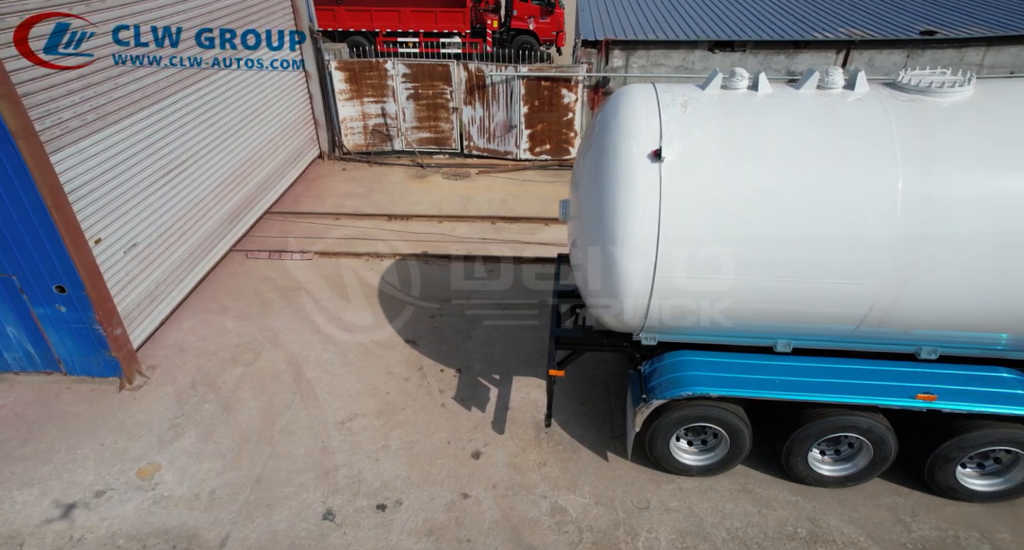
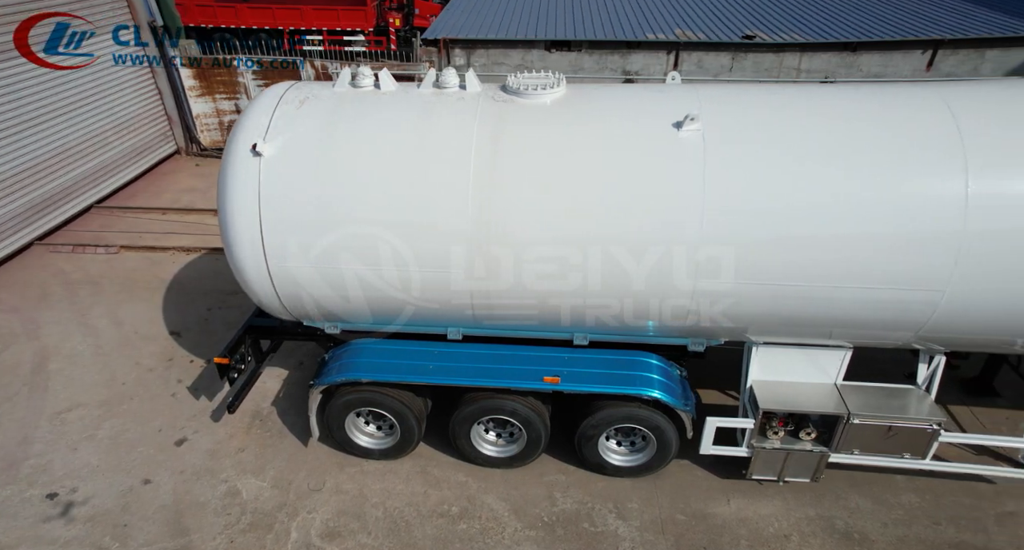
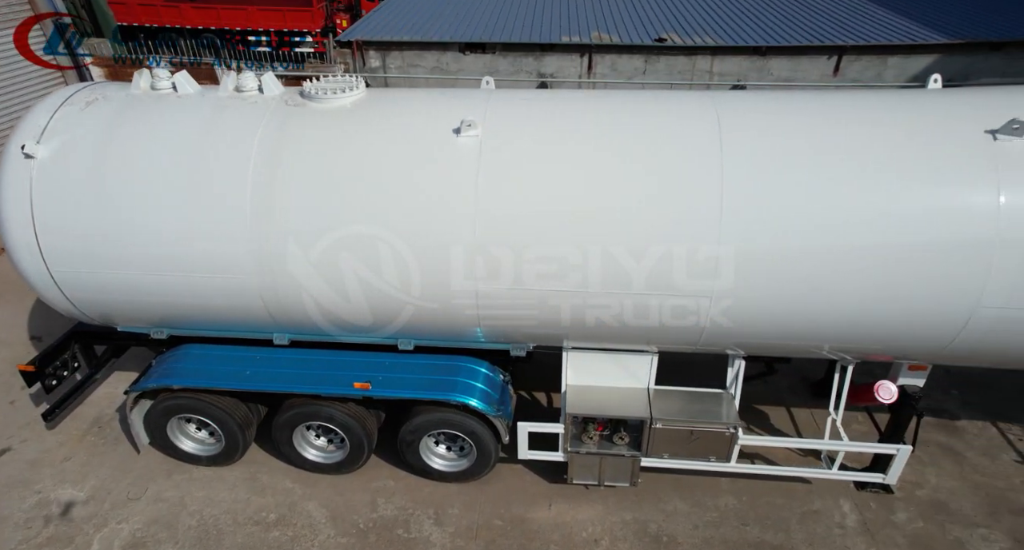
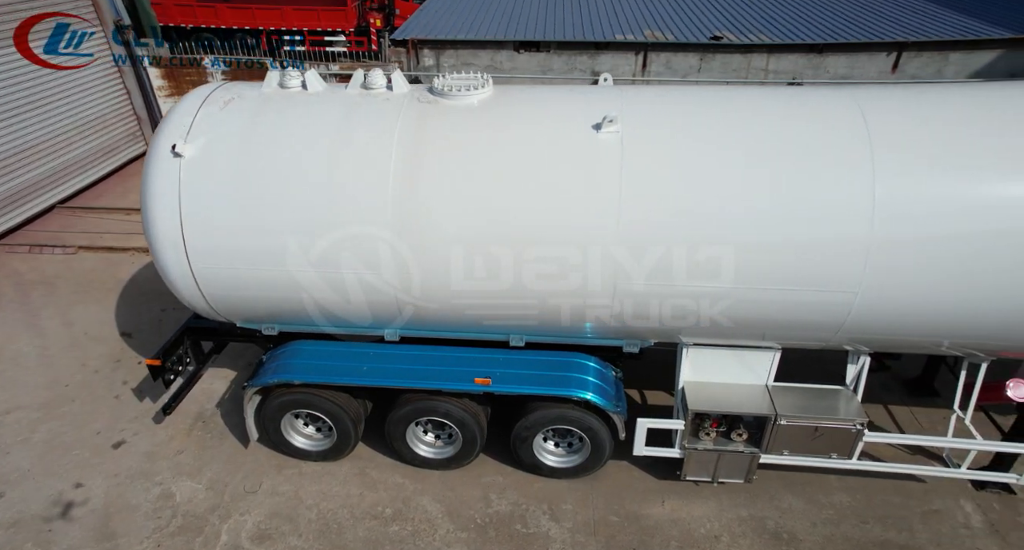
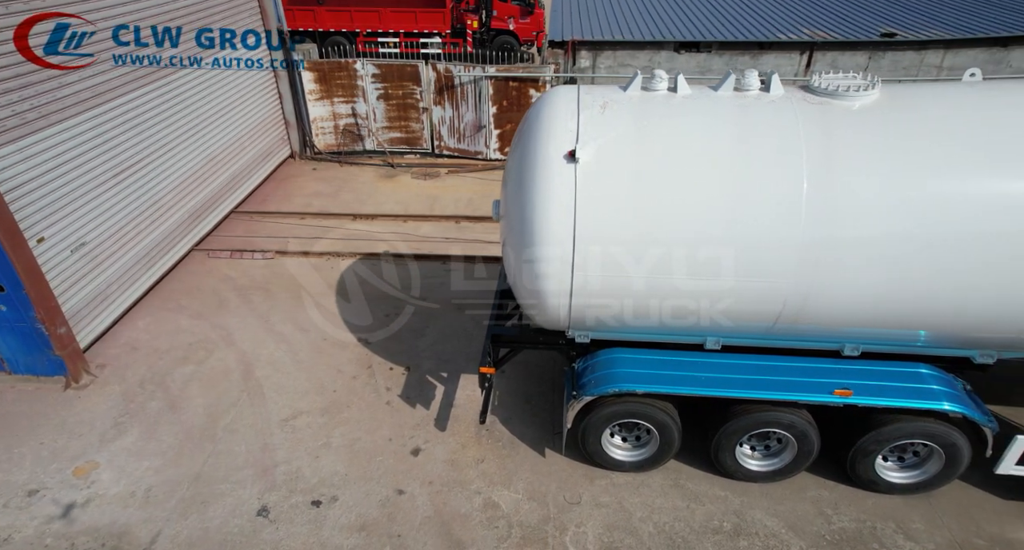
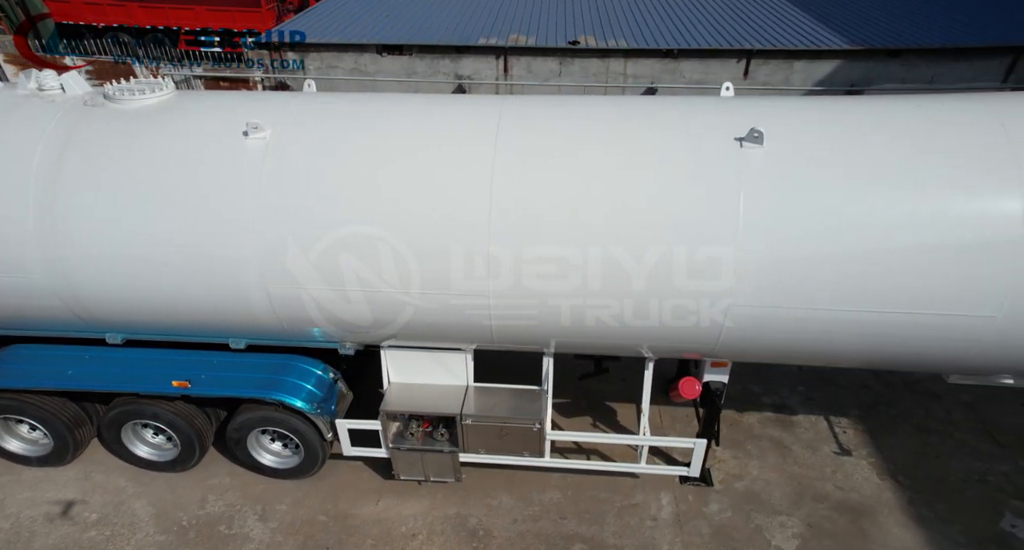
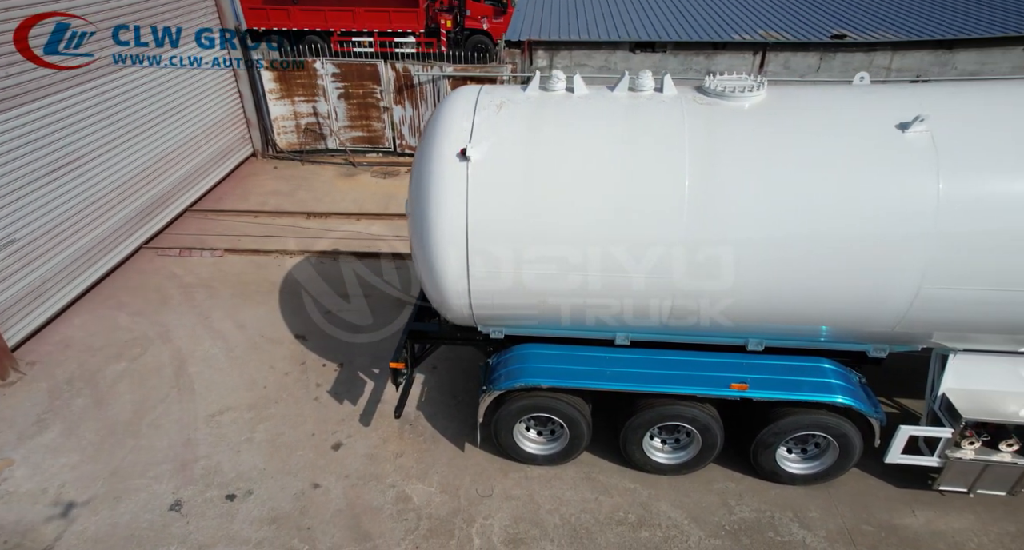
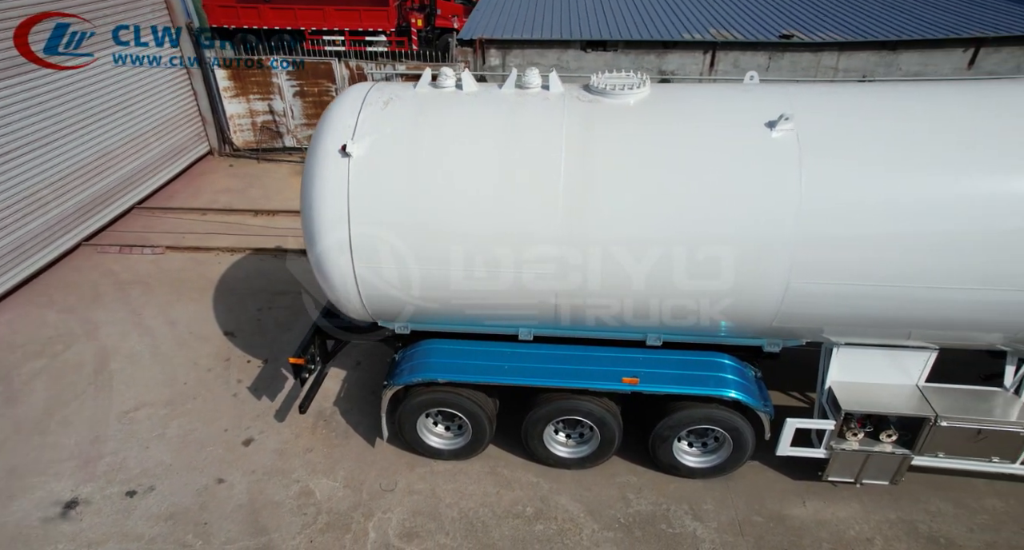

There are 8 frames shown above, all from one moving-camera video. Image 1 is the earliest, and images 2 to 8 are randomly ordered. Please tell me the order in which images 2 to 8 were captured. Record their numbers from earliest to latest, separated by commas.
5, 7, 8, 2, 4, 3, 6
